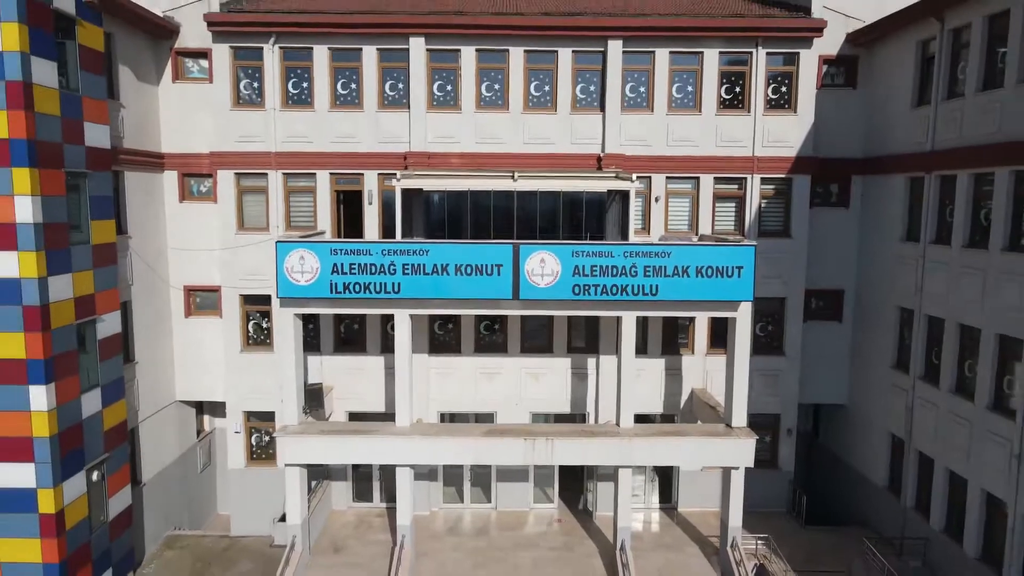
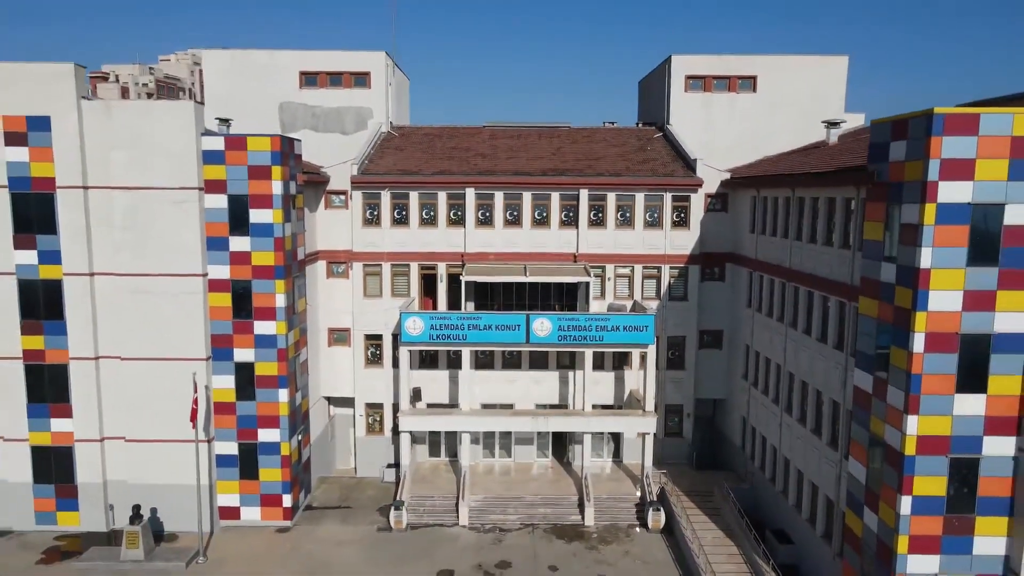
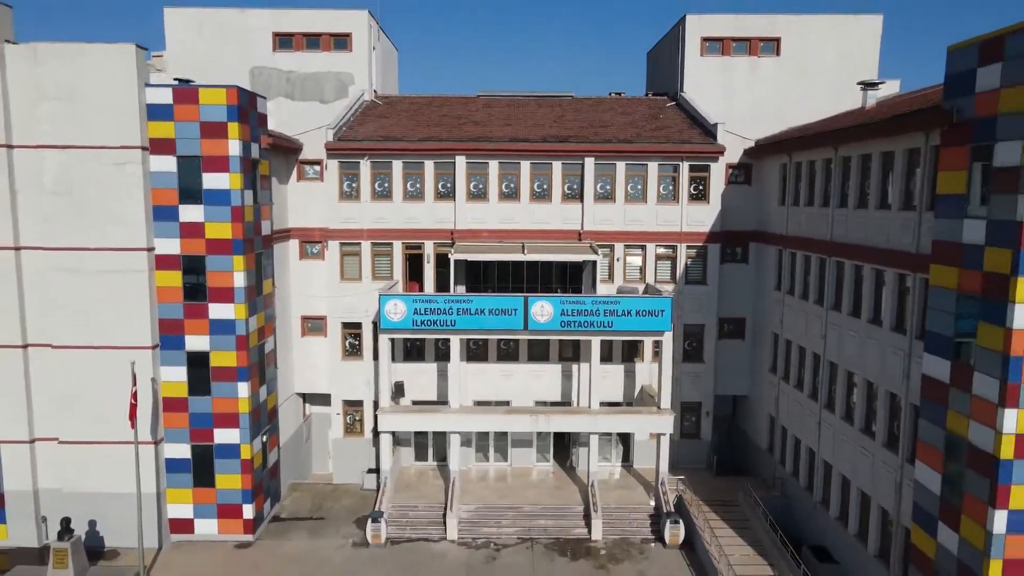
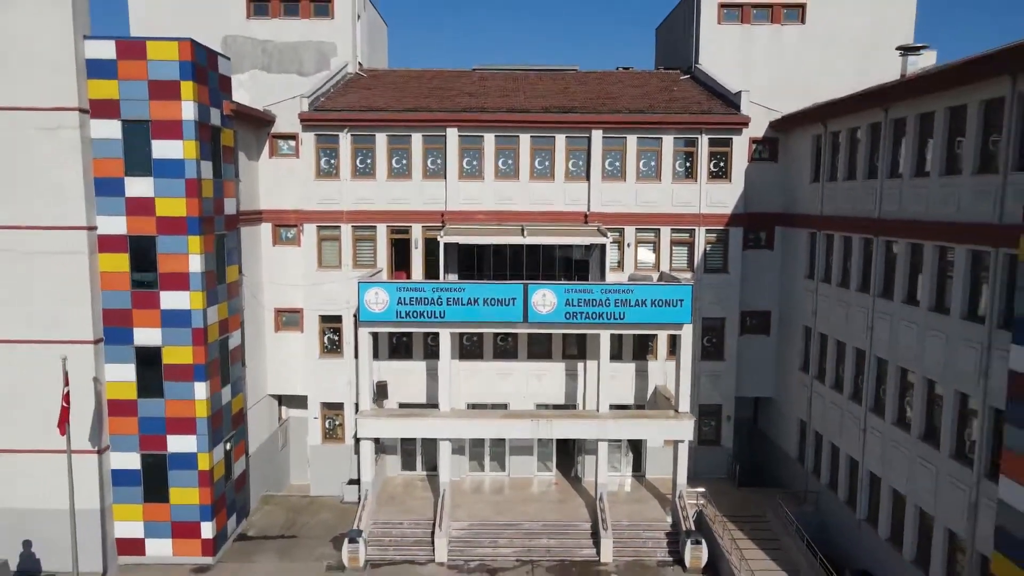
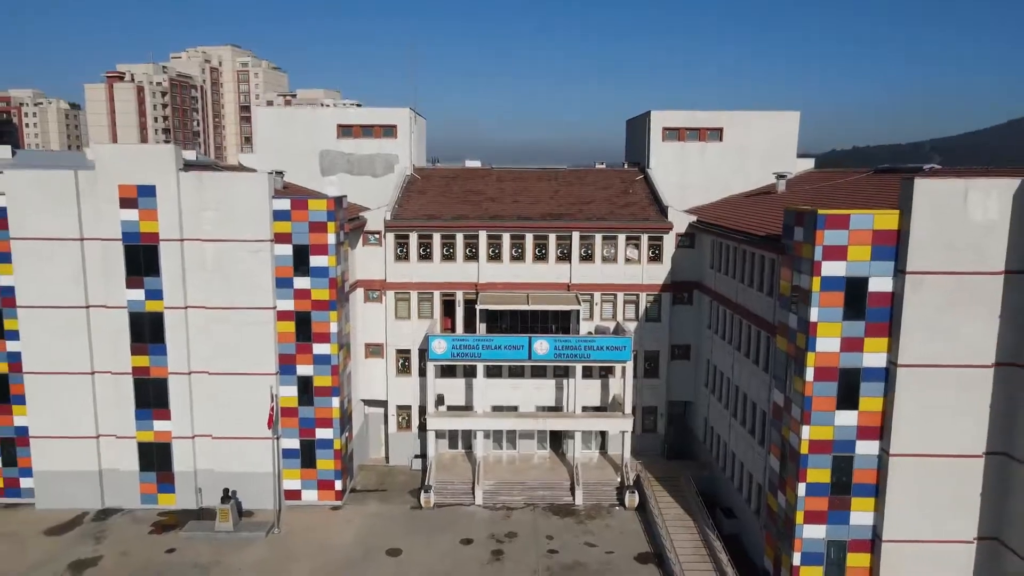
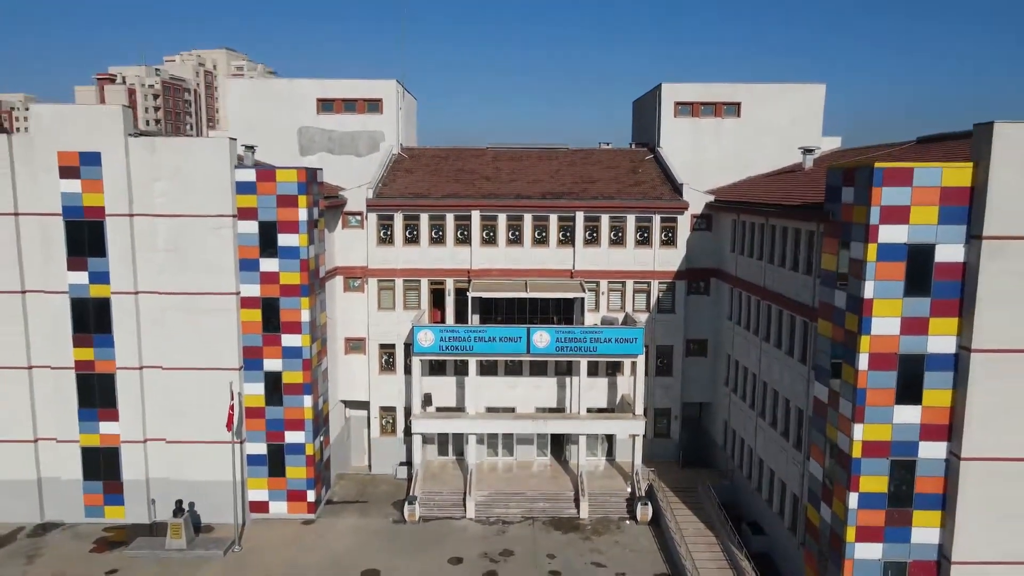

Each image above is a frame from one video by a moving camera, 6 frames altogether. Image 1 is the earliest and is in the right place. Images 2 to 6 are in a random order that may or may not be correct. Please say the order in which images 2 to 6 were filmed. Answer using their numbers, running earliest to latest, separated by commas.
4, 3, 2, 6, 5
